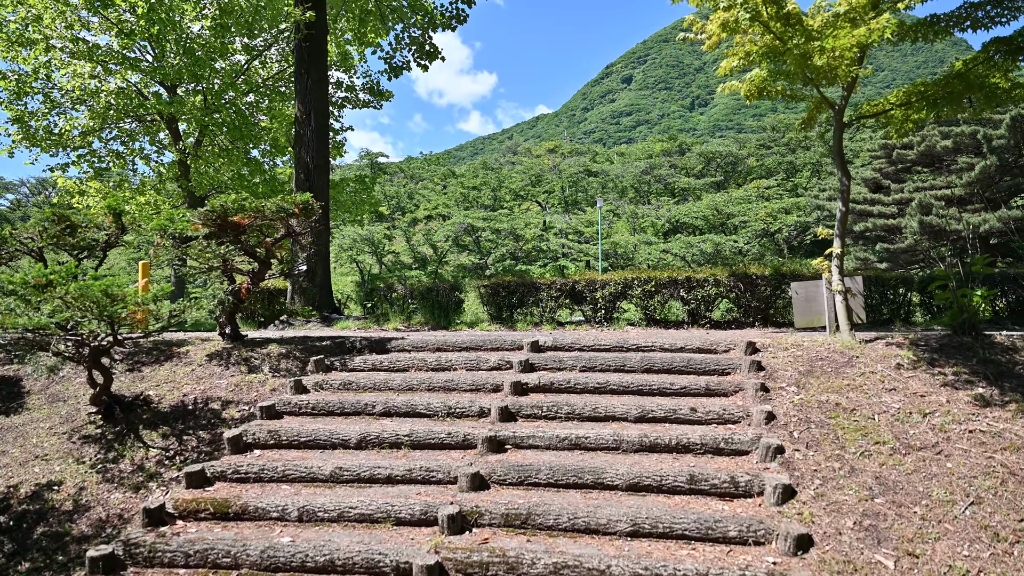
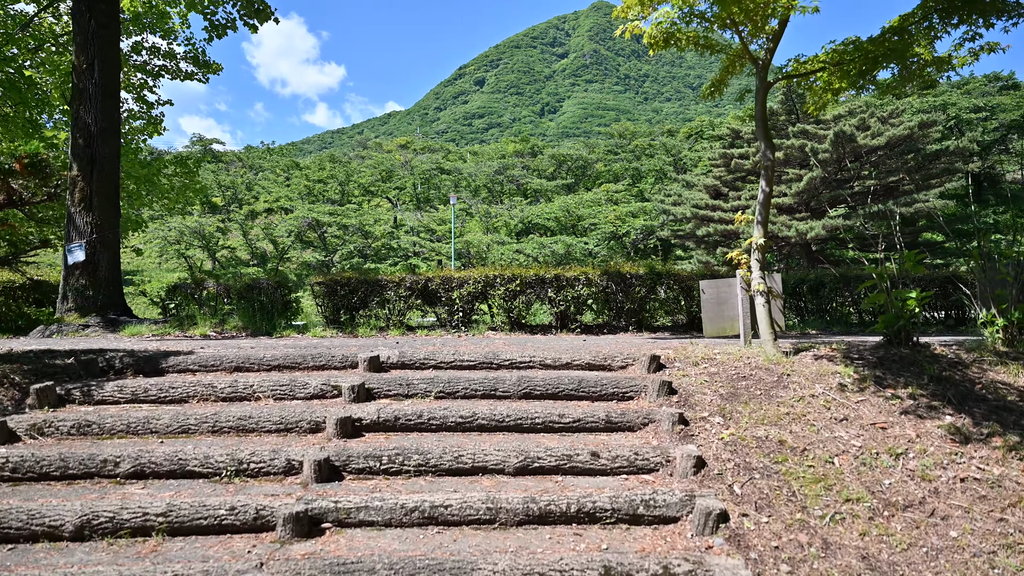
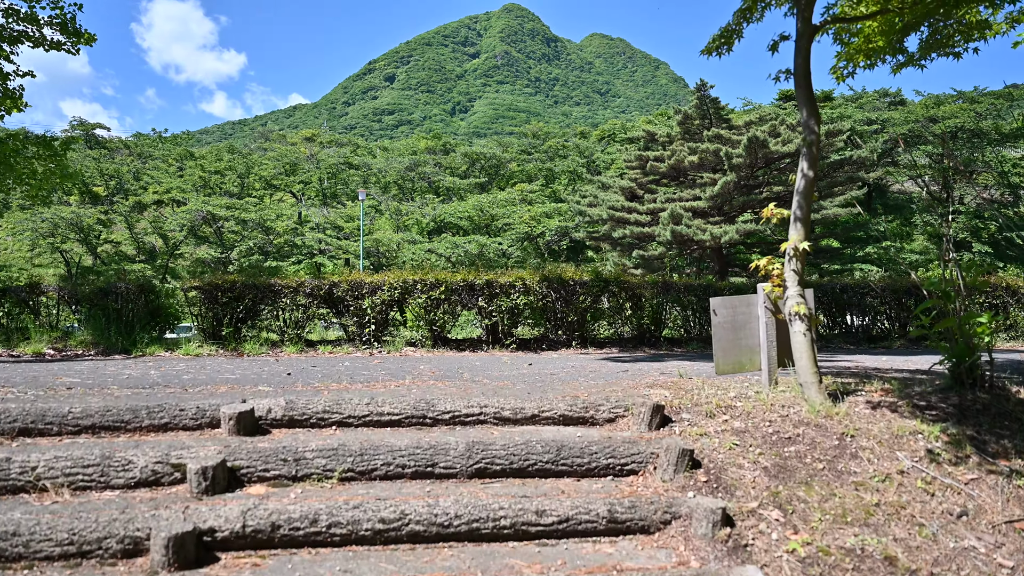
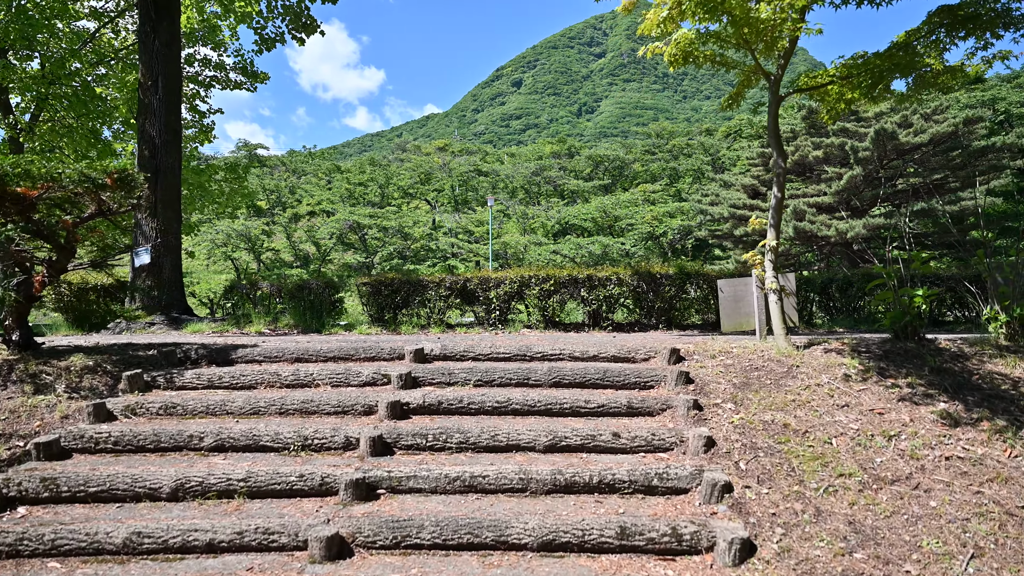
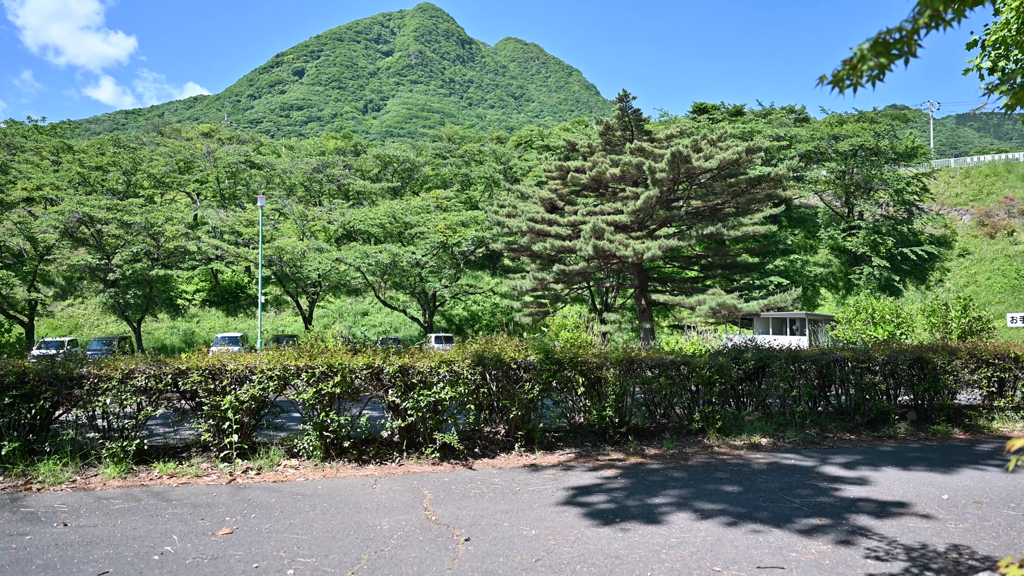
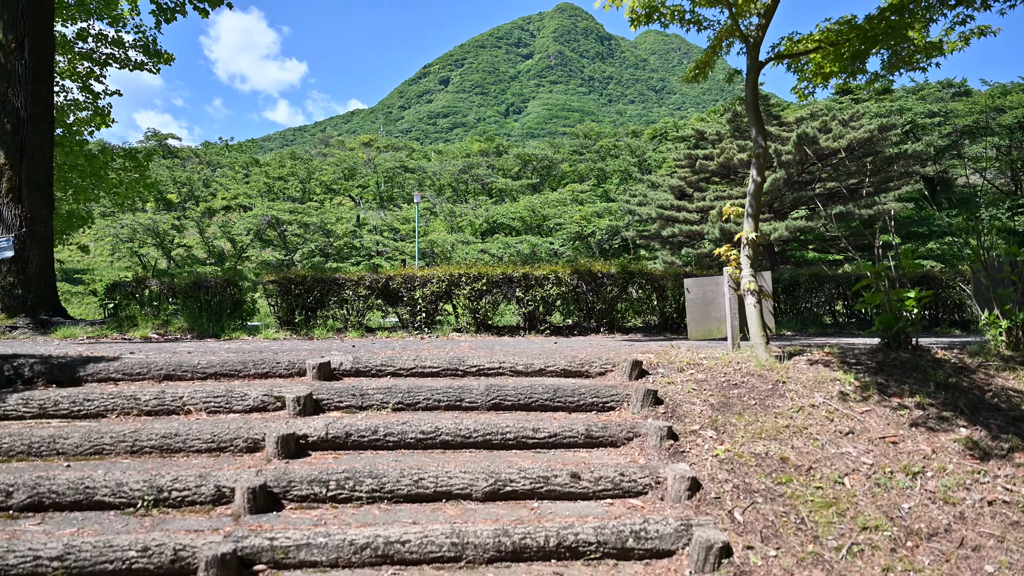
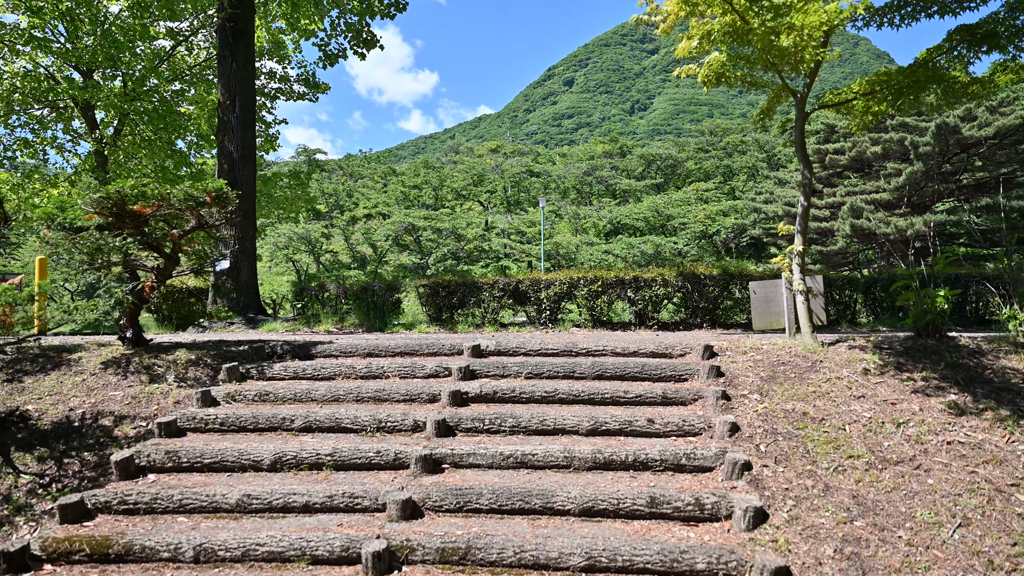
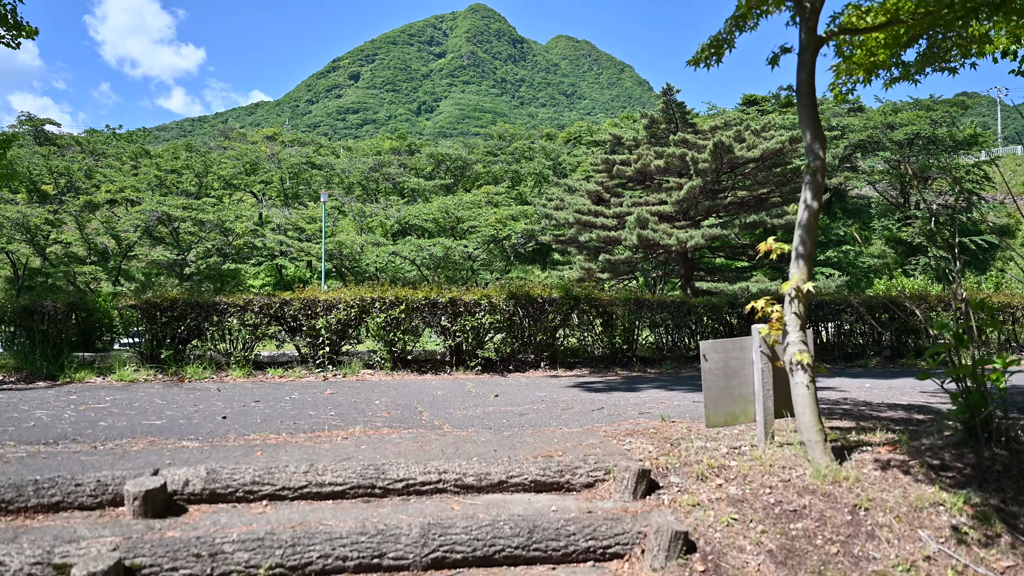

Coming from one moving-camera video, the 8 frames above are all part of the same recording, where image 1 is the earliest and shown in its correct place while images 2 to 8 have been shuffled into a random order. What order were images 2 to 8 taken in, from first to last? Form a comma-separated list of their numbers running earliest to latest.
7, 4, 2, 6, 3, 8, 5
